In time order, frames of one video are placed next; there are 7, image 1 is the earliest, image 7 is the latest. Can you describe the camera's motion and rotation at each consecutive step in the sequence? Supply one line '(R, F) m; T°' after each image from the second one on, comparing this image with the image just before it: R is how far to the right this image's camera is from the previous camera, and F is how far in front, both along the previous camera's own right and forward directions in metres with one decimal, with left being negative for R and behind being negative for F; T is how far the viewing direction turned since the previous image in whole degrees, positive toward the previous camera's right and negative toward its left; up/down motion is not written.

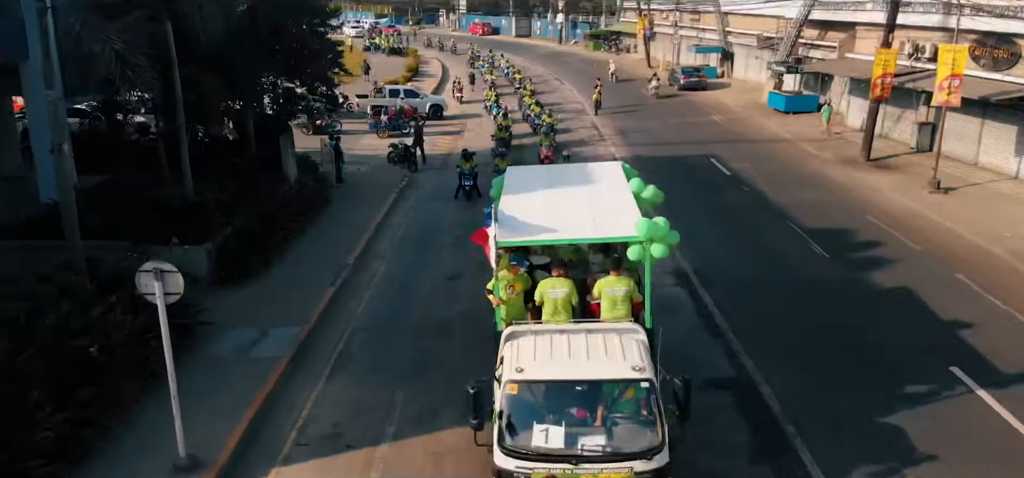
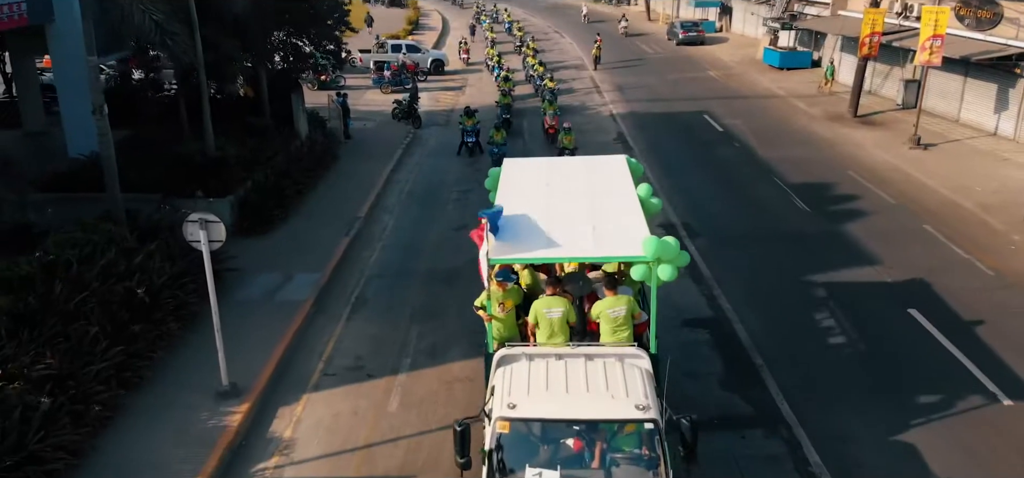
(0.0, -1.4) m; 0°
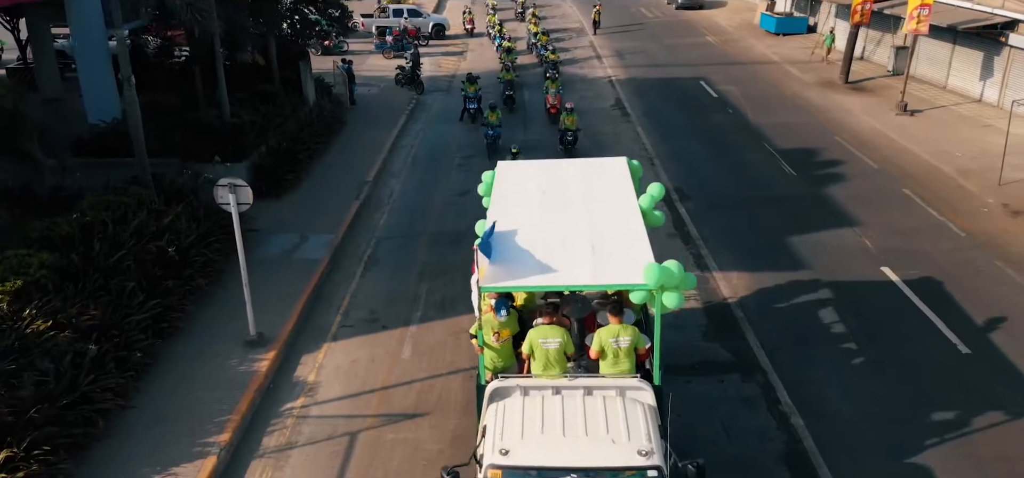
(0.0, -1.2) m; 0°
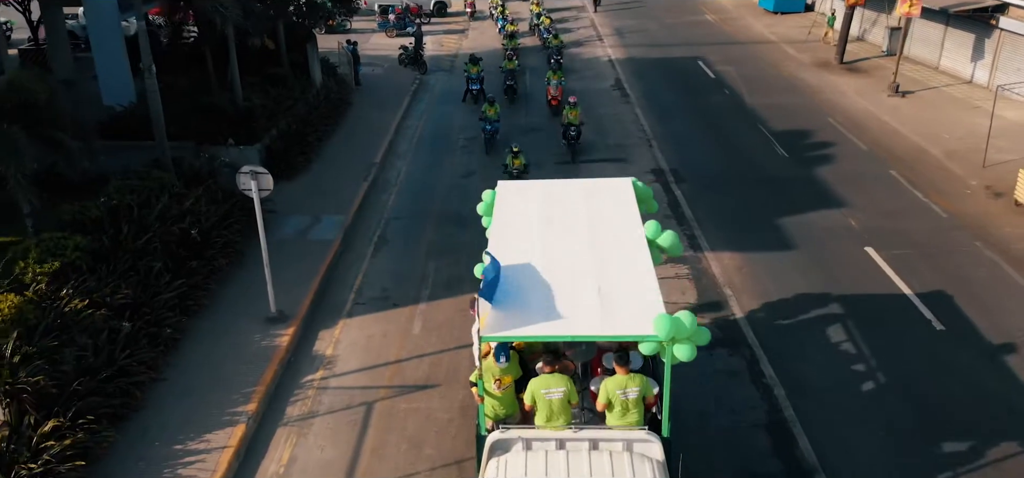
(0.0, -0.9) m; 0°
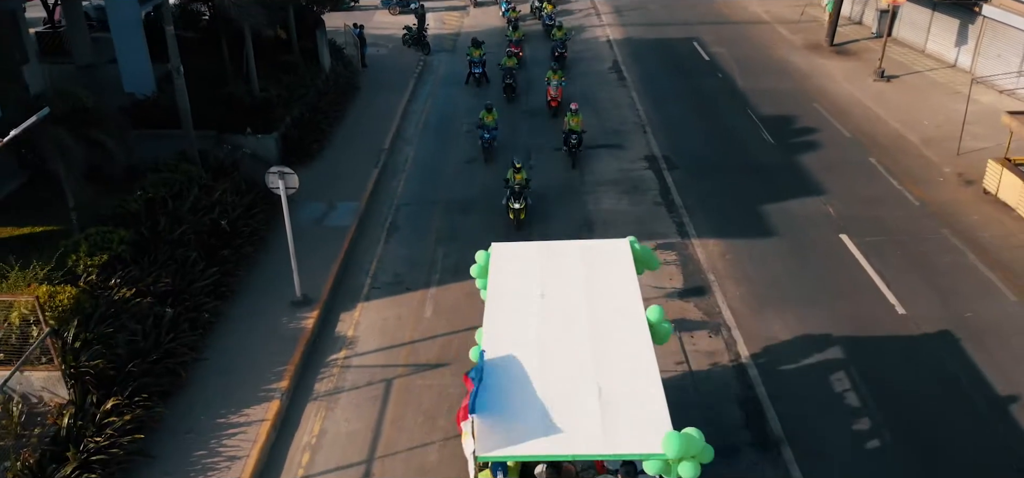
(-0.1, -1.5) m; 0°
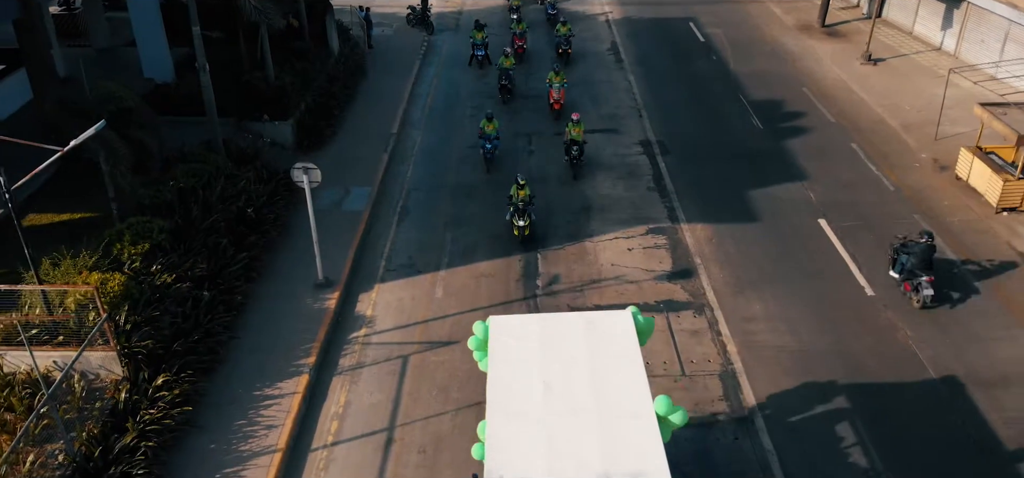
(-0.1, -1.5) m; 0°
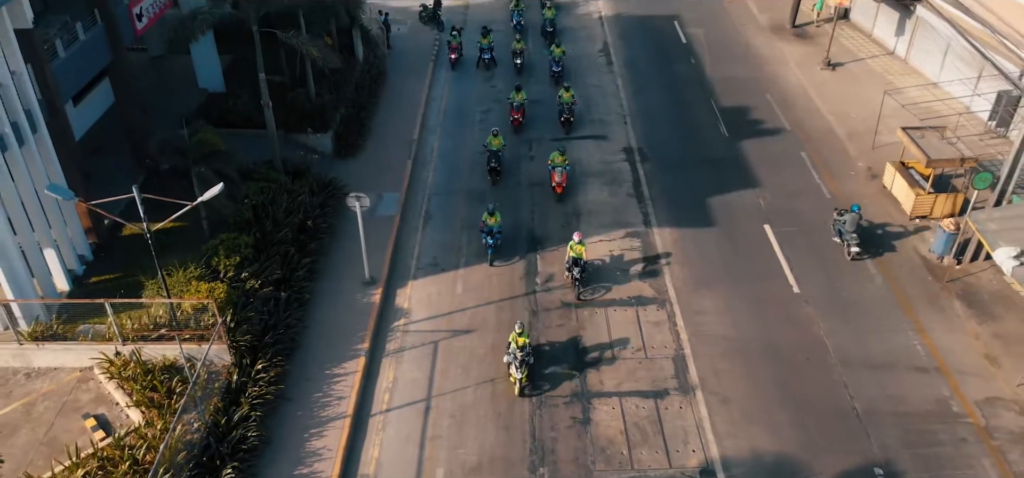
(-0.2, -4.8) m; 0°
